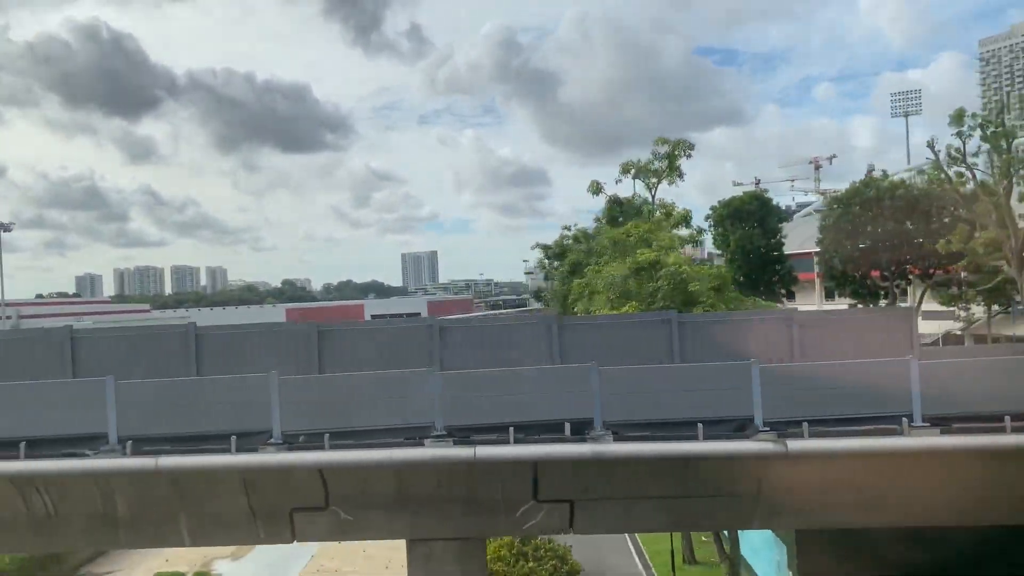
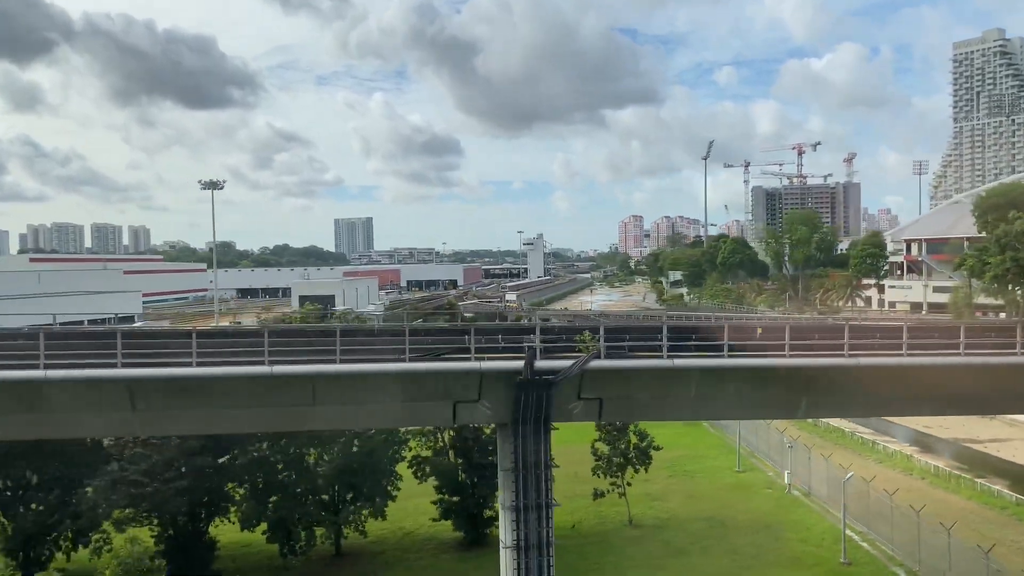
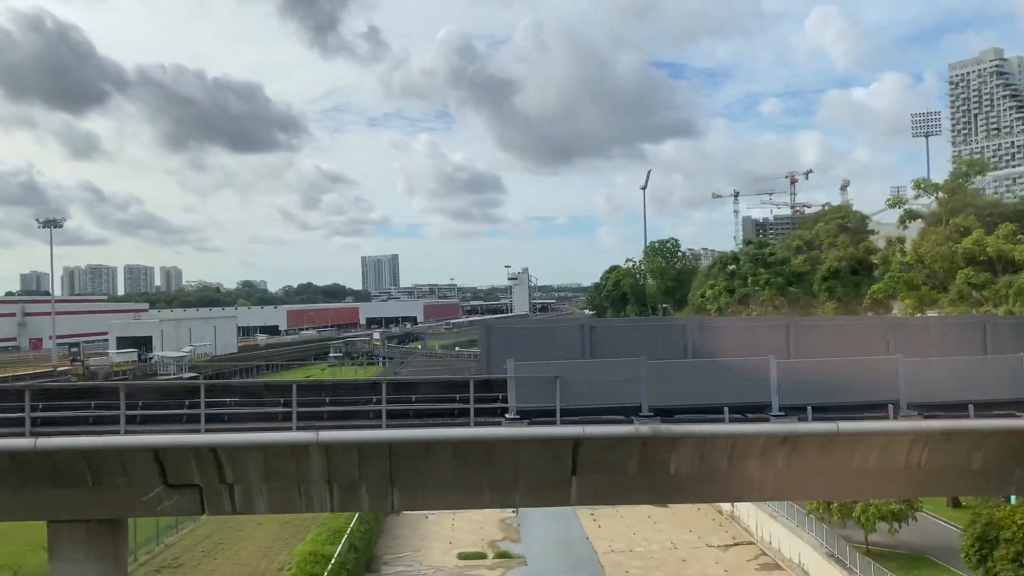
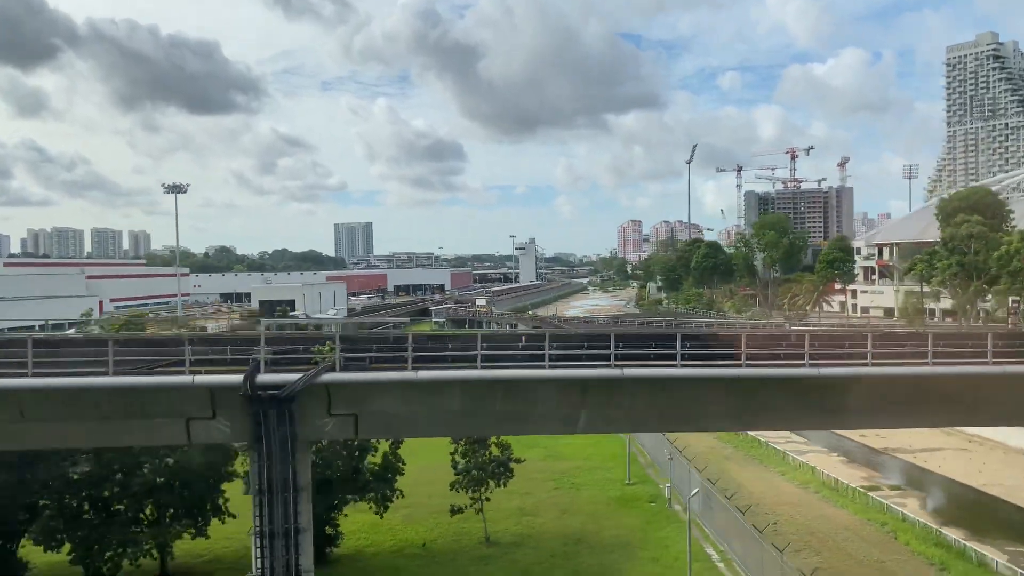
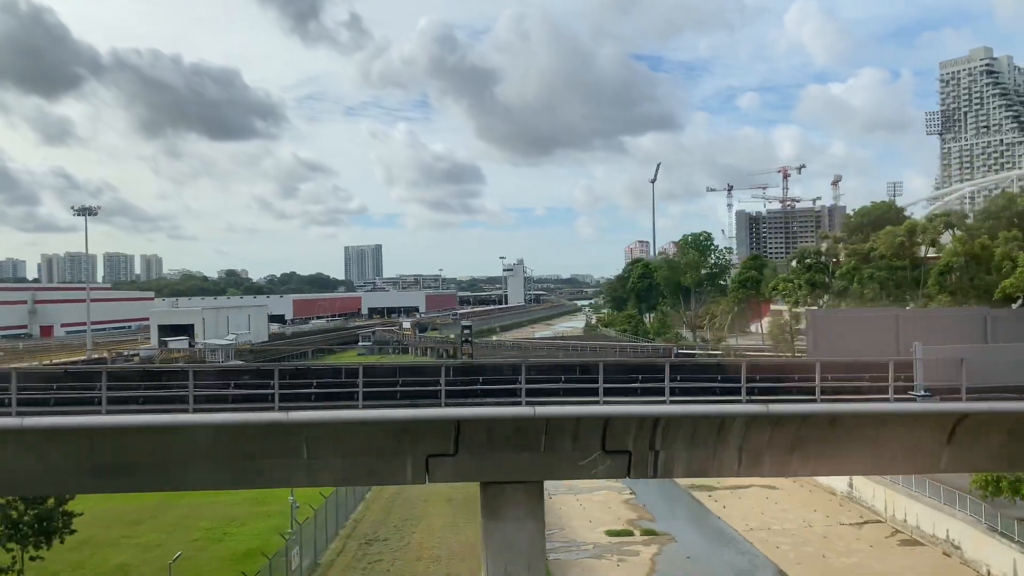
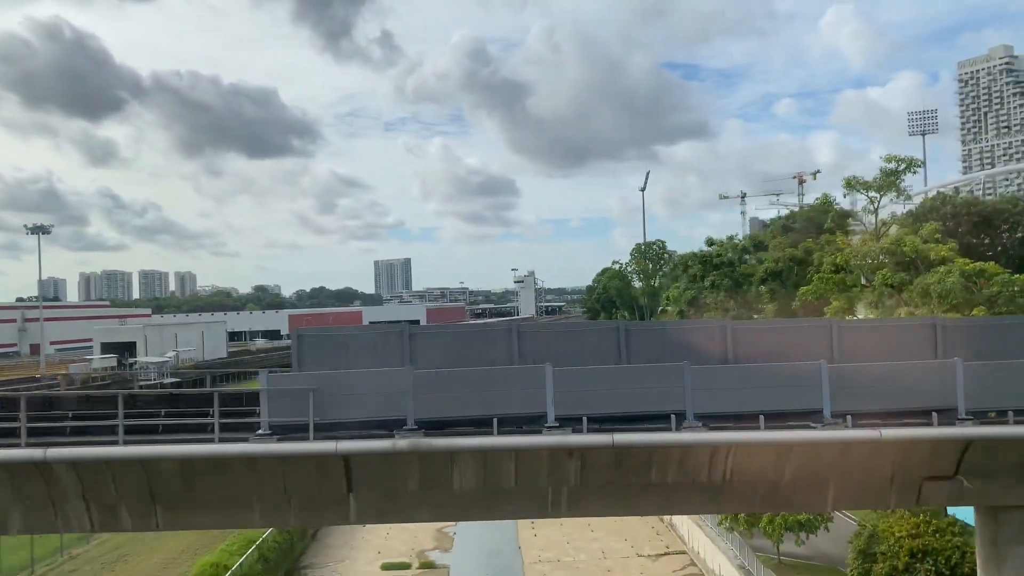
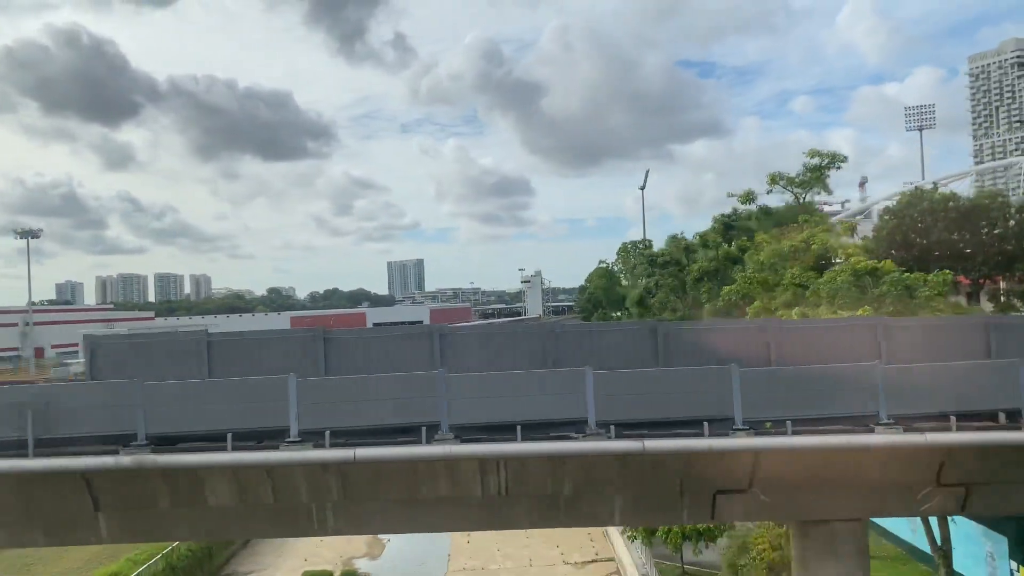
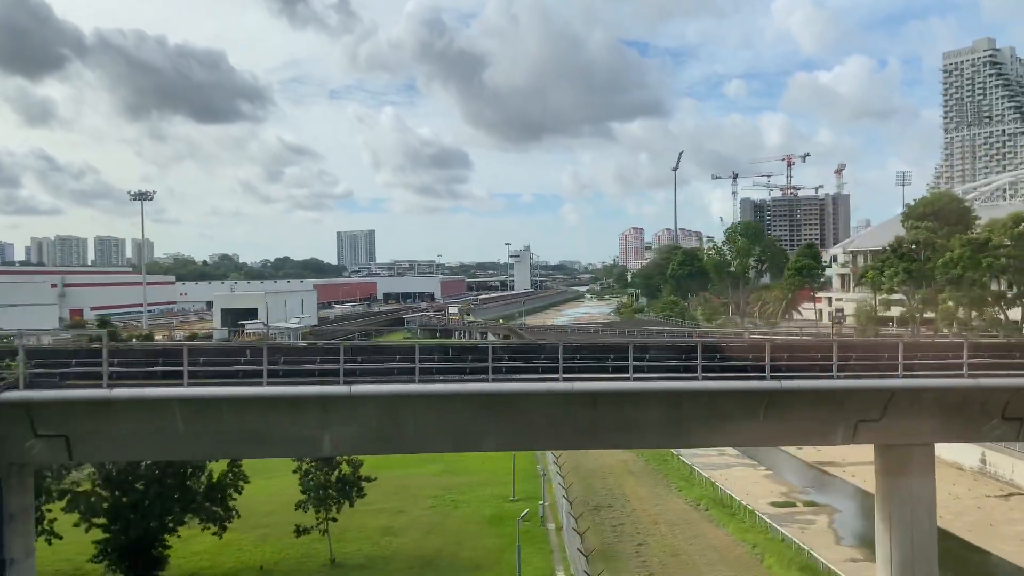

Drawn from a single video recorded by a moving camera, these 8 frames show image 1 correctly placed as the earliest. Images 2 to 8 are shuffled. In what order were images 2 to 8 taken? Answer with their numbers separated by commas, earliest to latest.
7, 6, 3, 5, 8, 4, 2
